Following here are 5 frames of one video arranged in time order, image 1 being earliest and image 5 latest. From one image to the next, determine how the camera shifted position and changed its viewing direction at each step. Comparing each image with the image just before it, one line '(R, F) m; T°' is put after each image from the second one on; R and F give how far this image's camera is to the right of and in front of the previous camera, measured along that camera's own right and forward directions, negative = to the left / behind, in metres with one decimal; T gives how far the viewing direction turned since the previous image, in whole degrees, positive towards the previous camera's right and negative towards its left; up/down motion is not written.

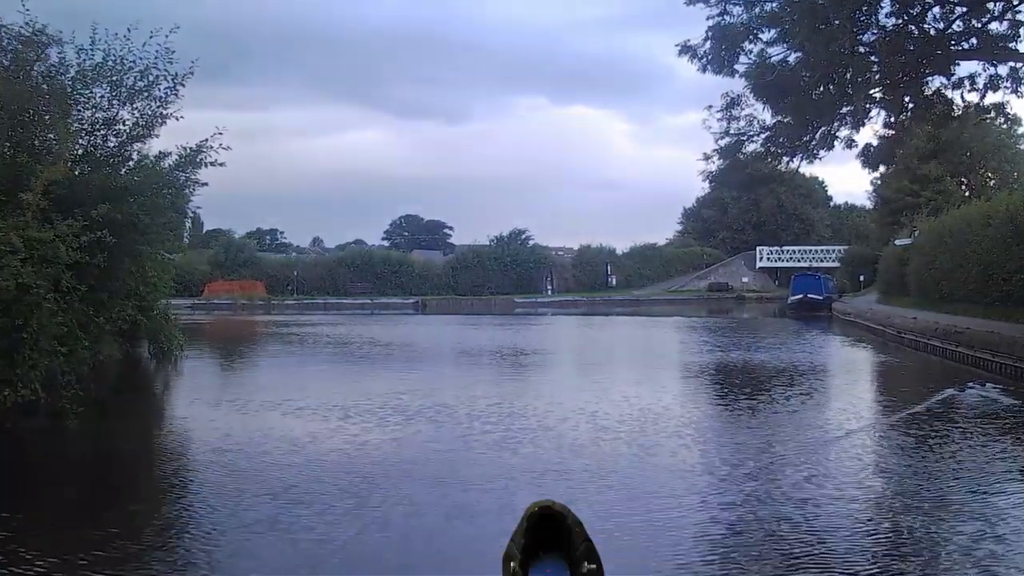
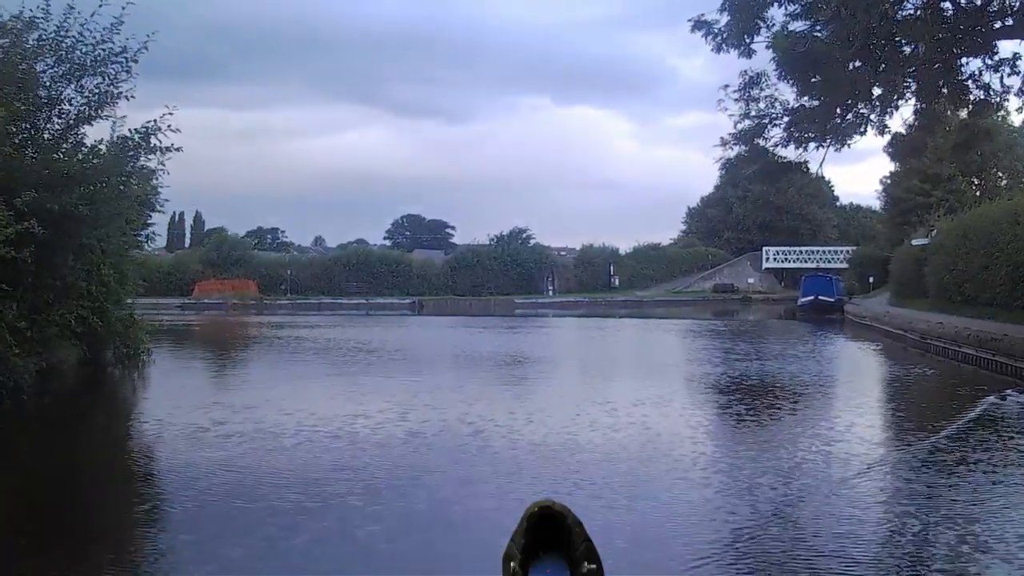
(+0.1, +0.8) m; 0°
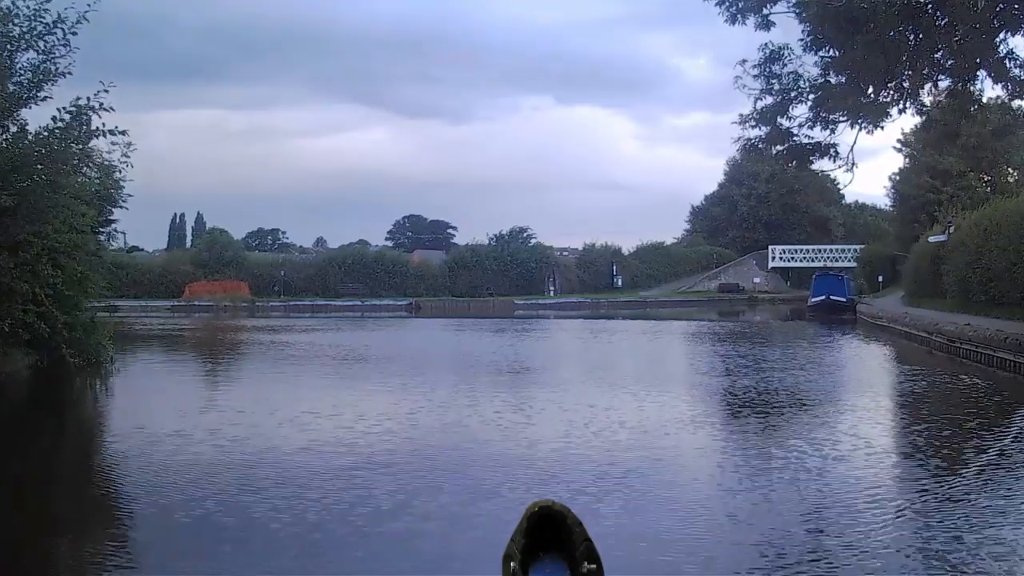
(+0.1, +0.8) m; 0°
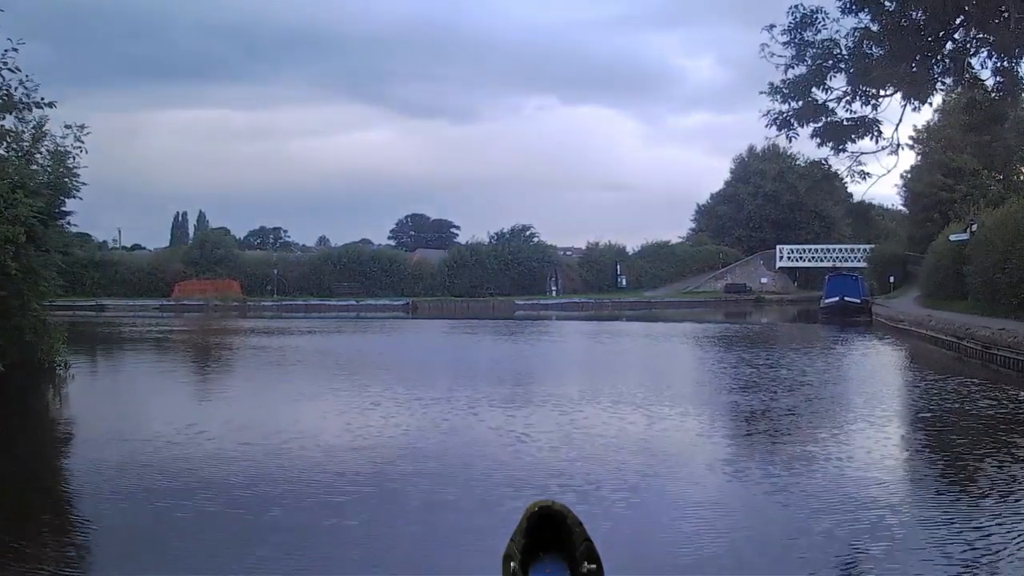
(+0.1, +0.8) m; 0°
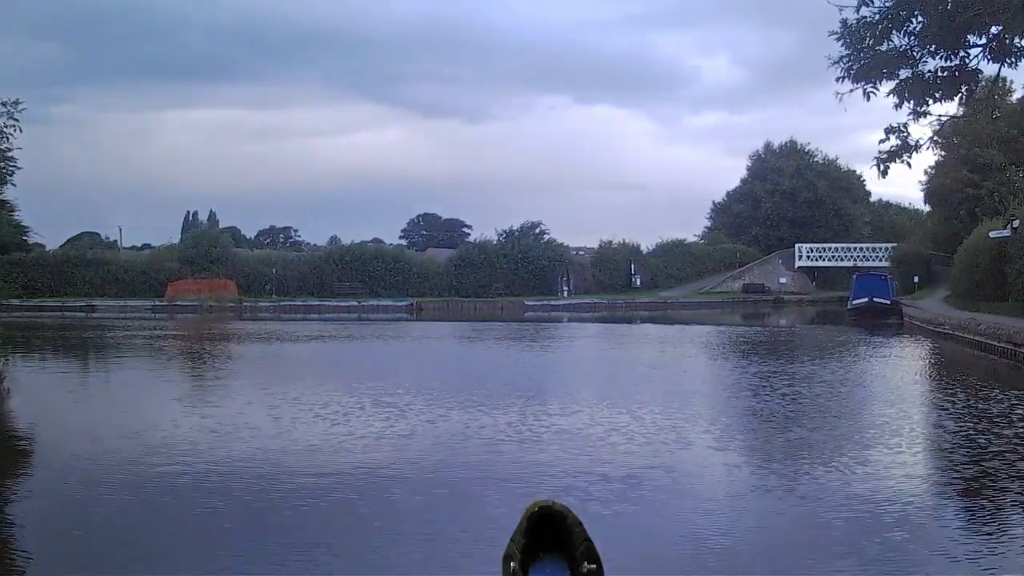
(+0.1, +1.1) m; -1°
